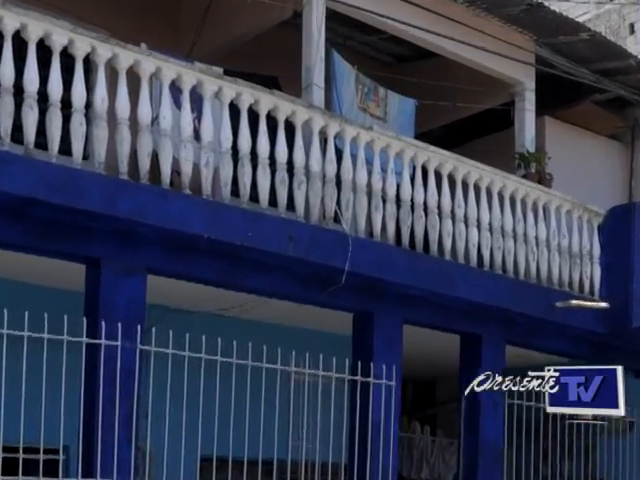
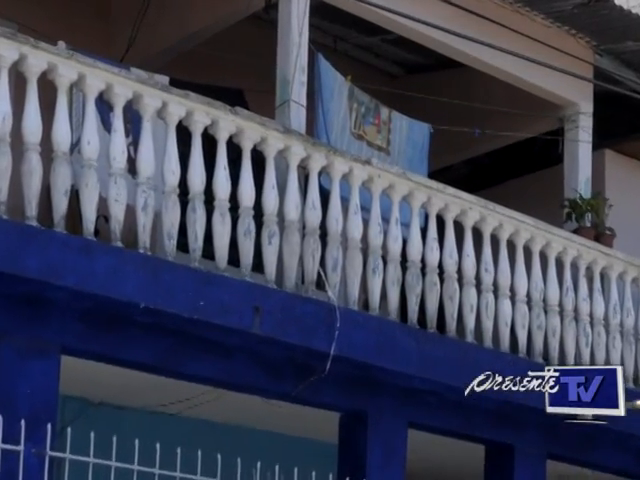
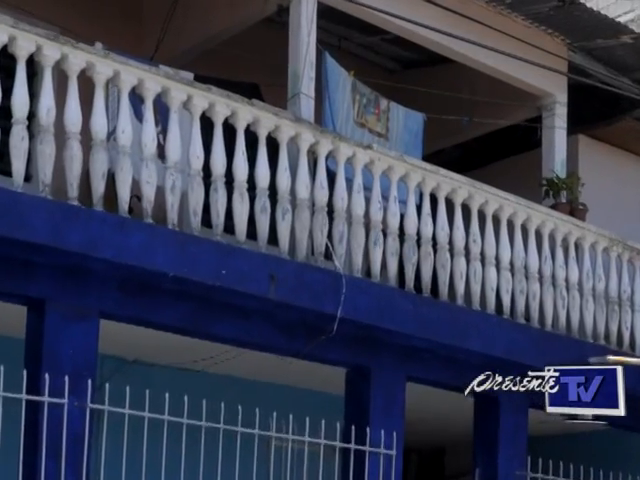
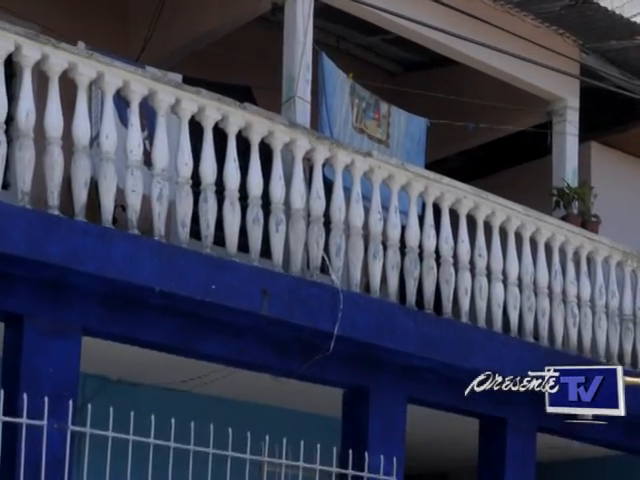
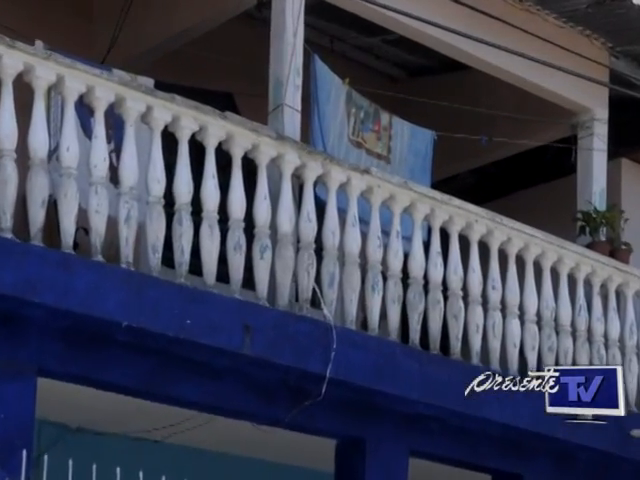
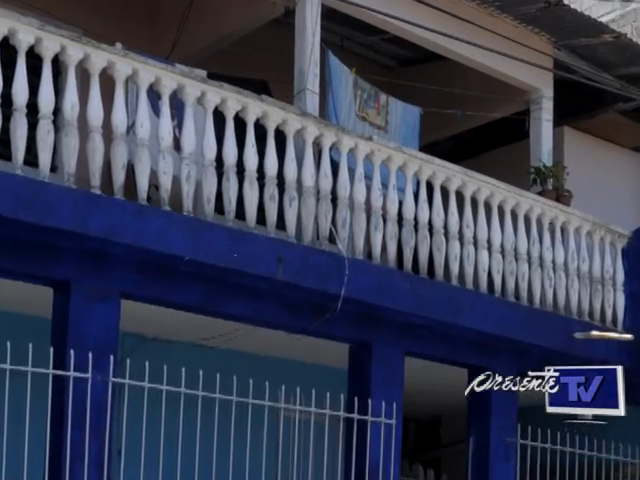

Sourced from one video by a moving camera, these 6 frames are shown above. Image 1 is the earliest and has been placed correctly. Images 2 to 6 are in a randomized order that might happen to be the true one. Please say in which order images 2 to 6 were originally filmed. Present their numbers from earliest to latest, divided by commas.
6, 3, 4, 2, 5
